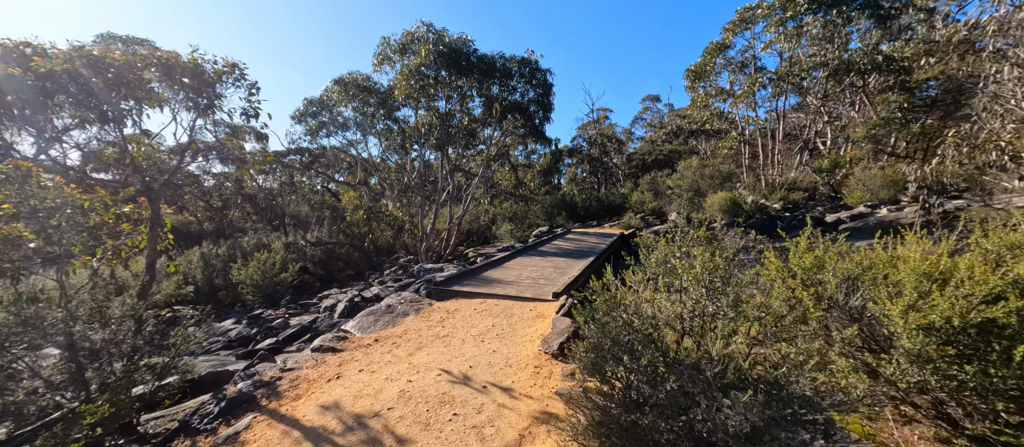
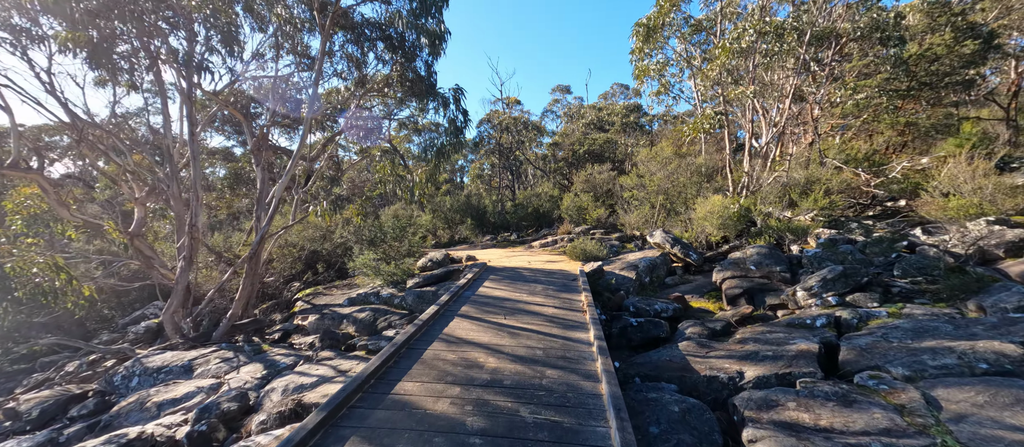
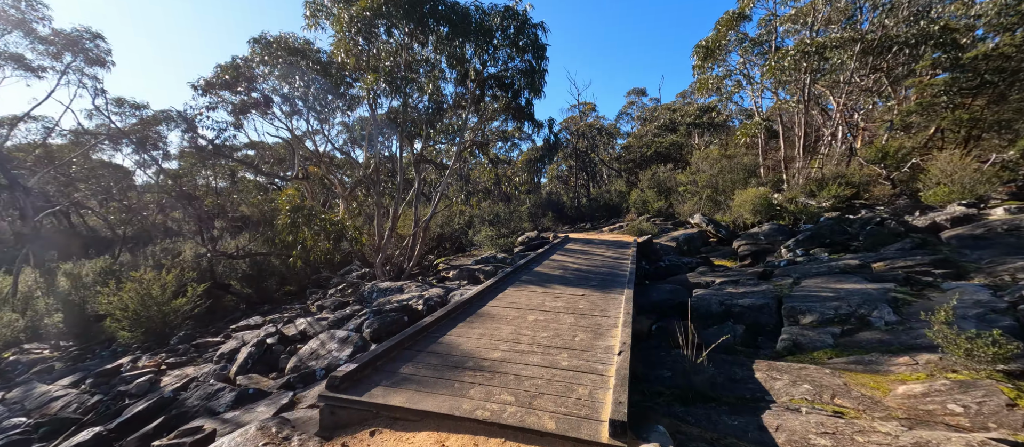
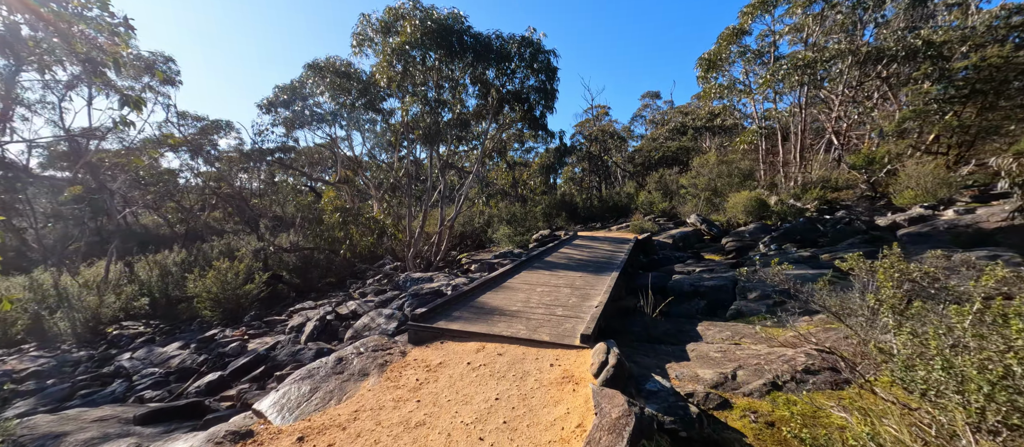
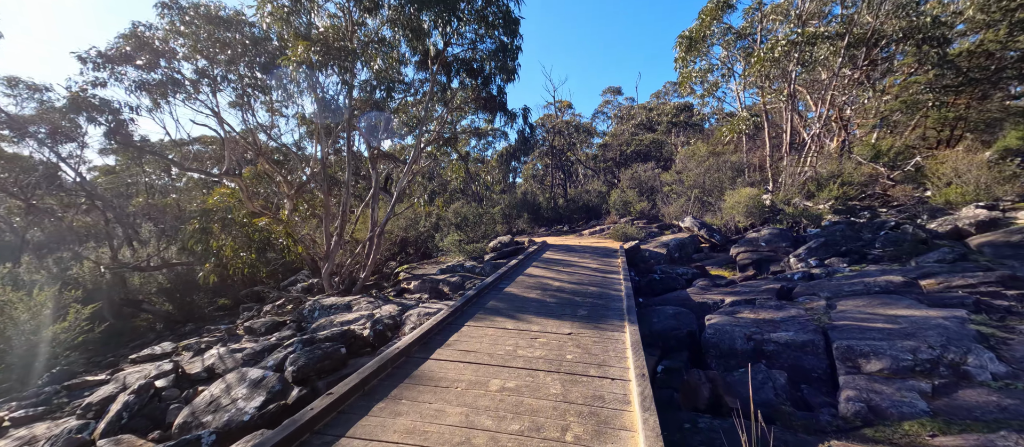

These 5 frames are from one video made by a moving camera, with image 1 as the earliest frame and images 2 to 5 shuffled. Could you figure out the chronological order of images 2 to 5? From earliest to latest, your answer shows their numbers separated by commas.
4, 3, 5, 2
